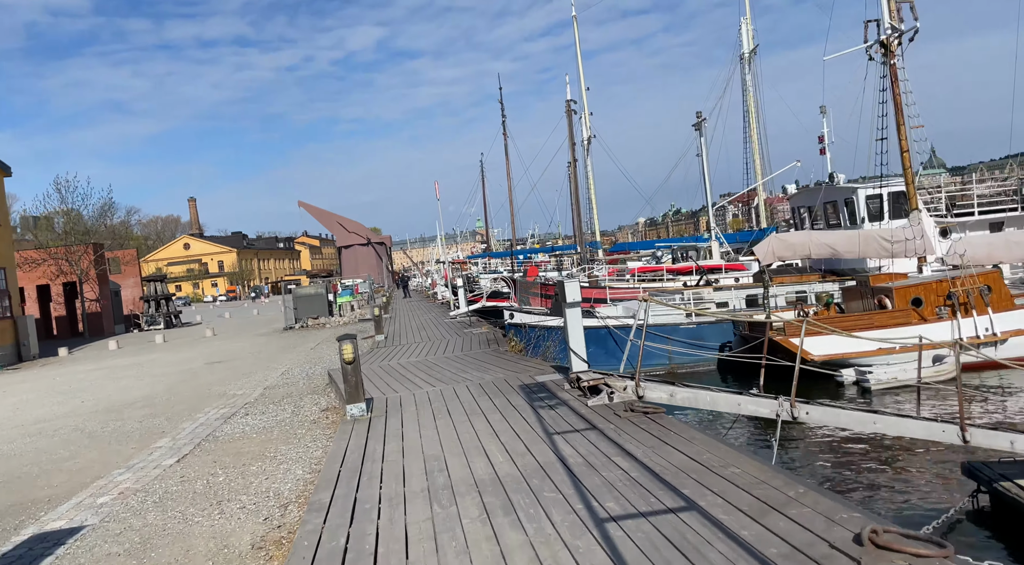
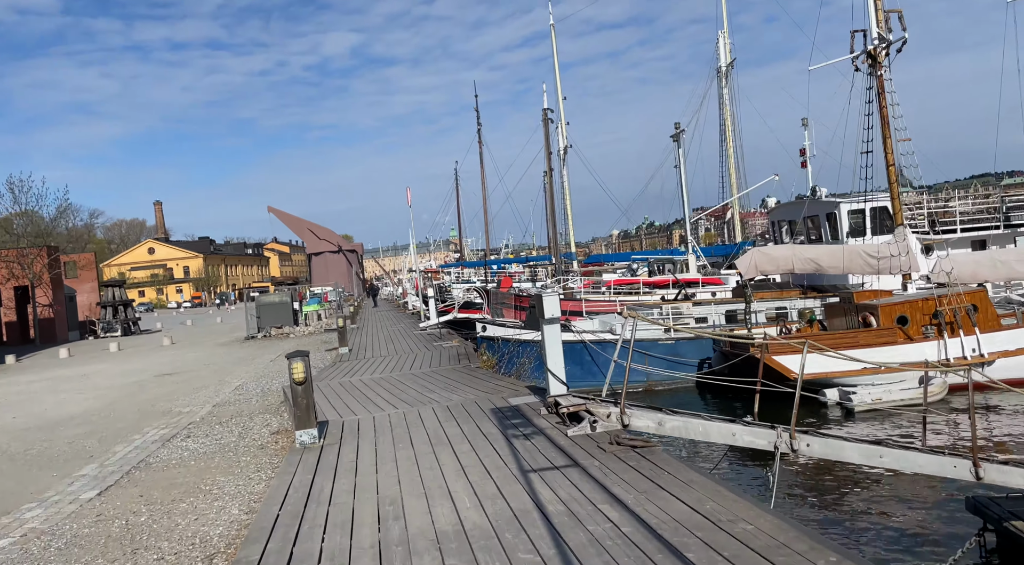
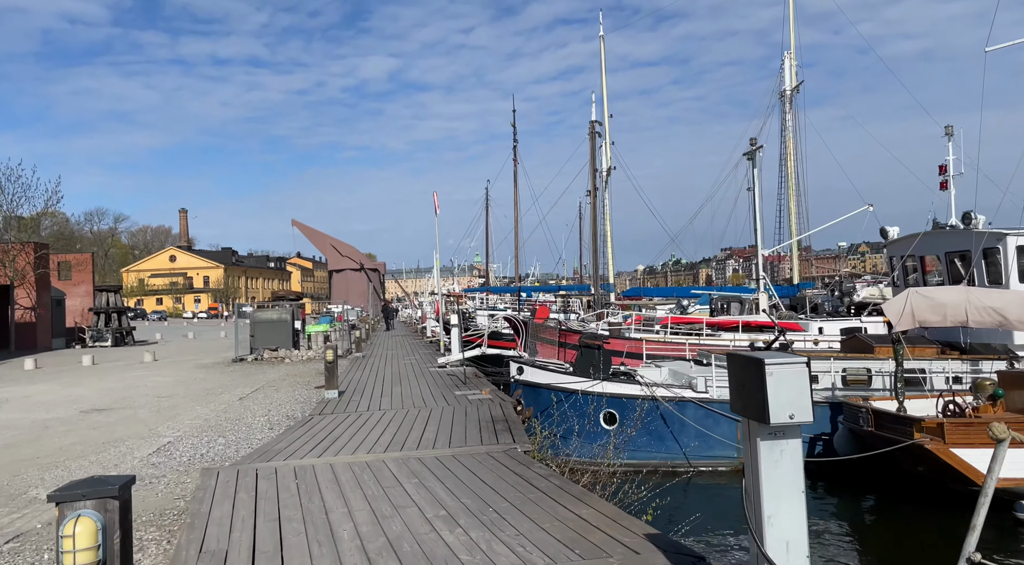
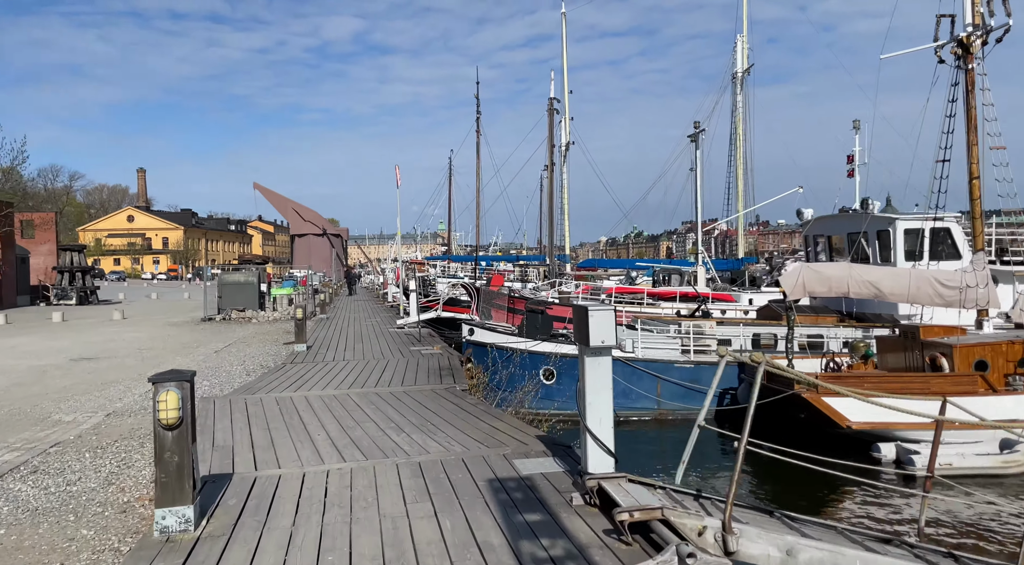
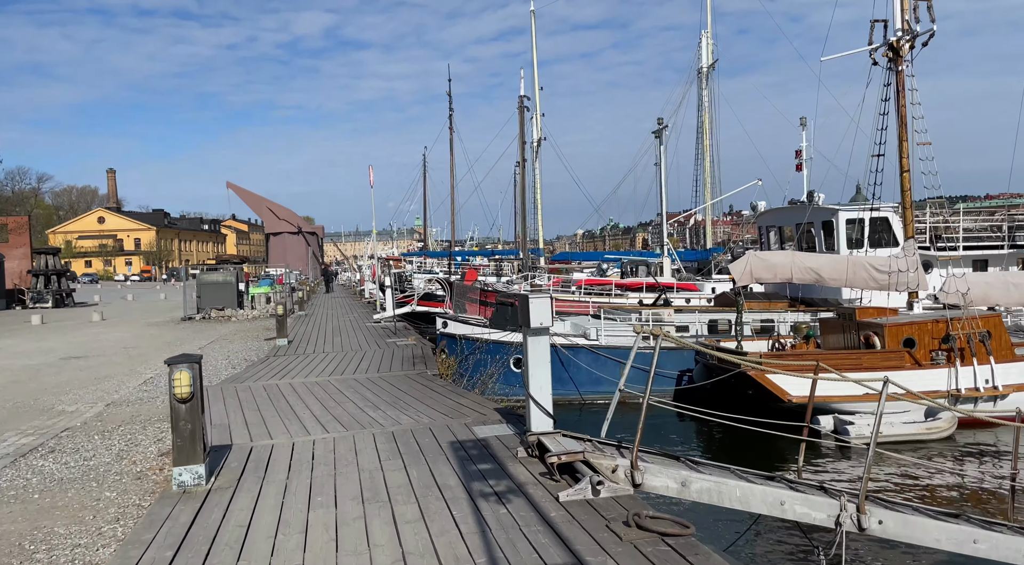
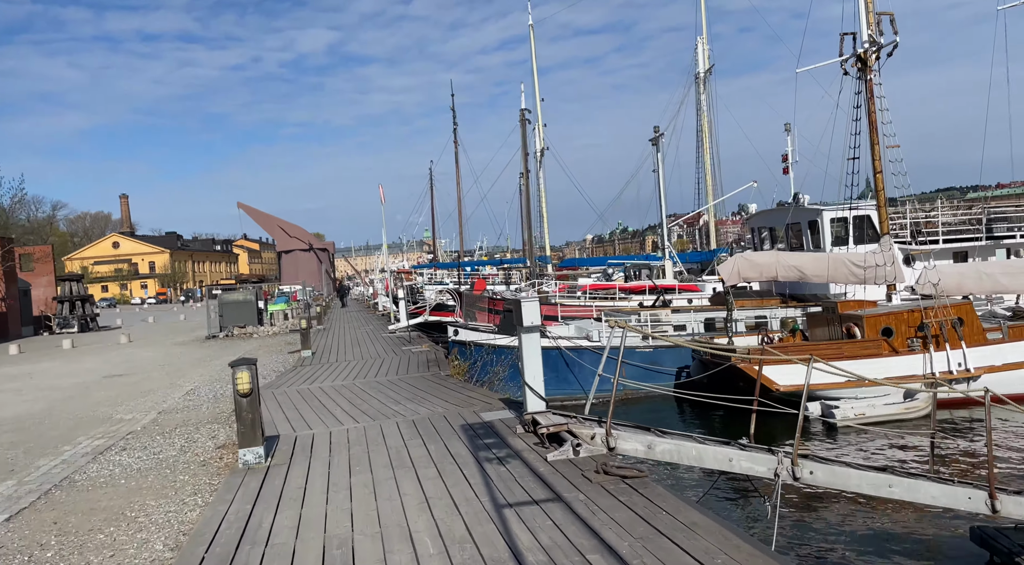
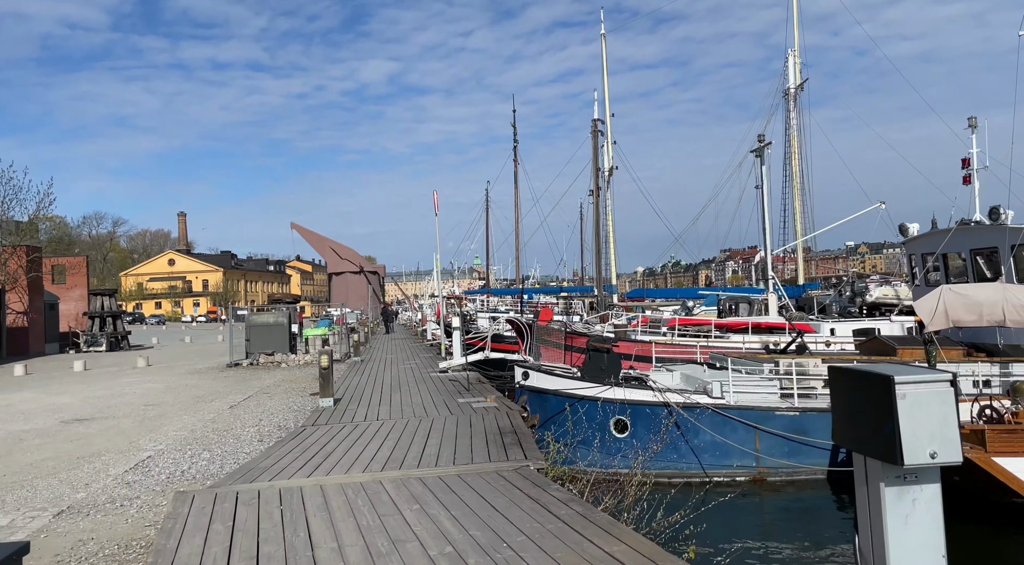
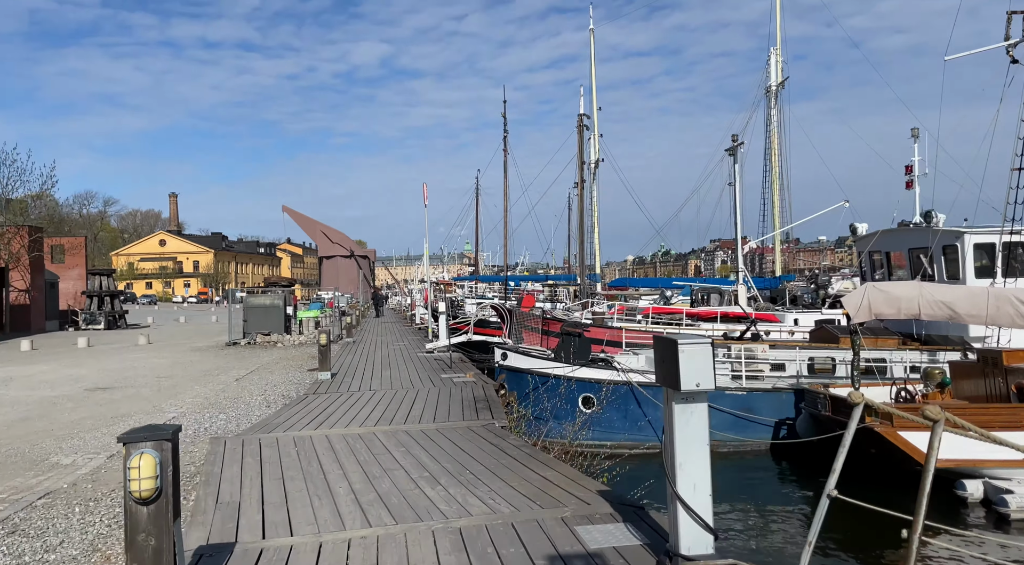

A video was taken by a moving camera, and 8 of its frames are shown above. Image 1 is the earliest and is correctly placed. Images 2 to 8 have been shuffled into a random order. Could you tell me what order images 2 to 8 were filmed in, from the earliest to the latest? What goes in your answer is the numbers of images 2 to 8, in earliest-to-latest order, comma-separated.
2, 6, 5, 4, 8, 3, 7
